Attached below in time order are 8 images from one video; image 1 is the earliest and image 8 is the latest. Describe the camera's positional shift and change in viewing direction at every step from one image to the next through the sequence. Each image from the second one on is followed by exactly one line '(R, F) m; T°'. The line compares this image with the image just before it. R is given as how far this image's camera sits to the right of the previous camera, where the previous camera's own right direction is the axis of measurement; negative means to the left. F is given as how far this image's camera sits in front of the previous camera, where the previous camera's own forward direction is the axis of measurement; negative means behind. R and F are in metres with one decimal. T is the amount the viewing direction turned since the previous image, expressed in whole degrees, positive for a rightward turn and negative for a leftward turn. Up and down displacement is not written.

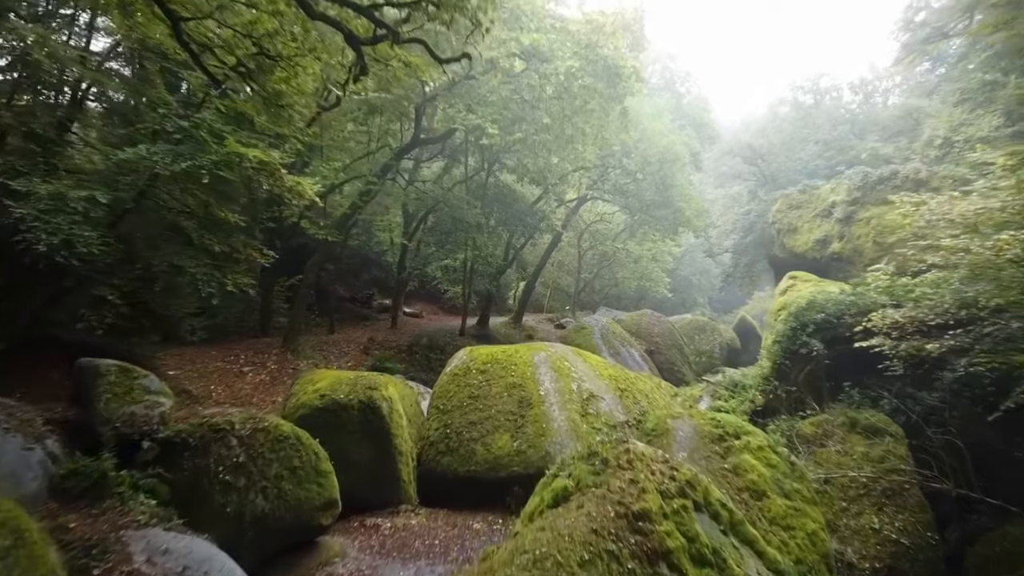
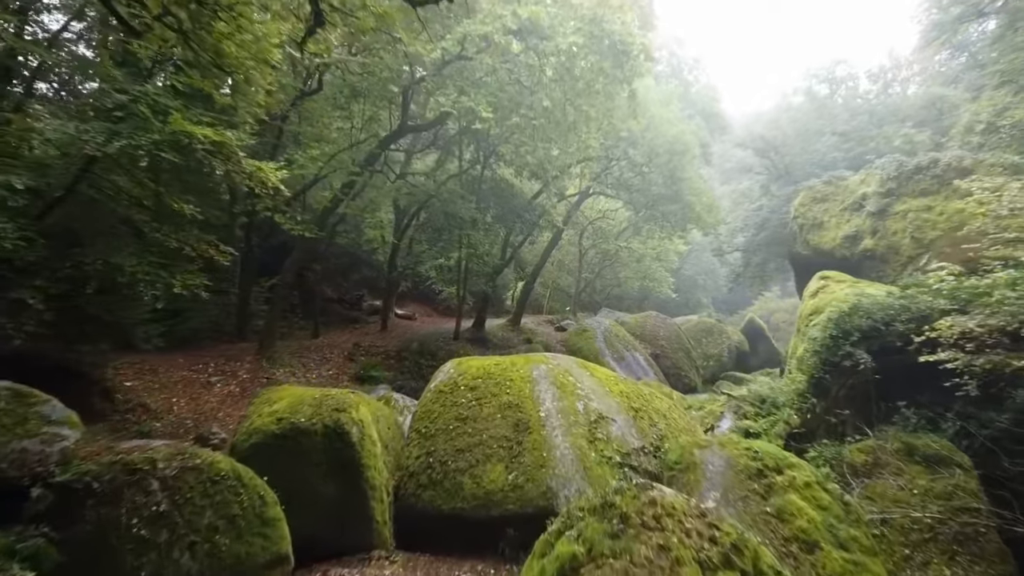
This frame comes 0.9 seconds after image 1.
(0.0, +1.0) m; 0°
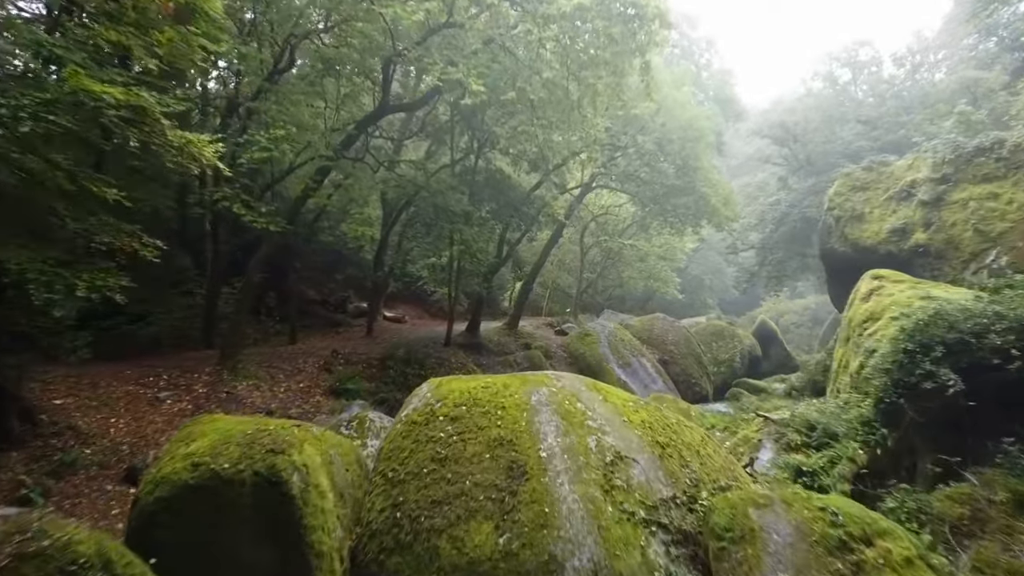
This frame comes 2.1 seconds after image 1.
(0.0, +1.3) m; 0°
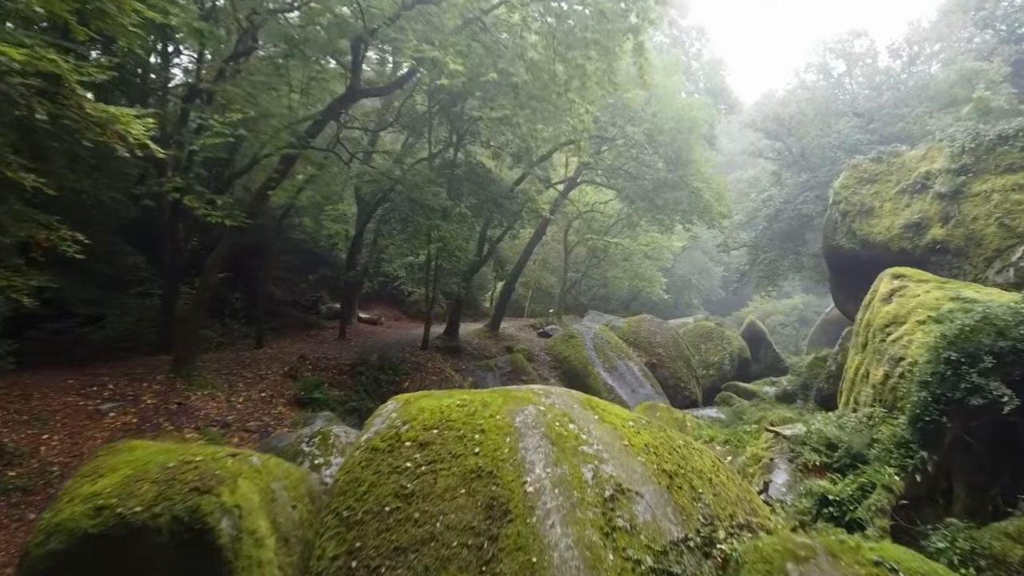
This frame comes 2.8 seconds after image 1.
(0.0, +0.8) m; +1°
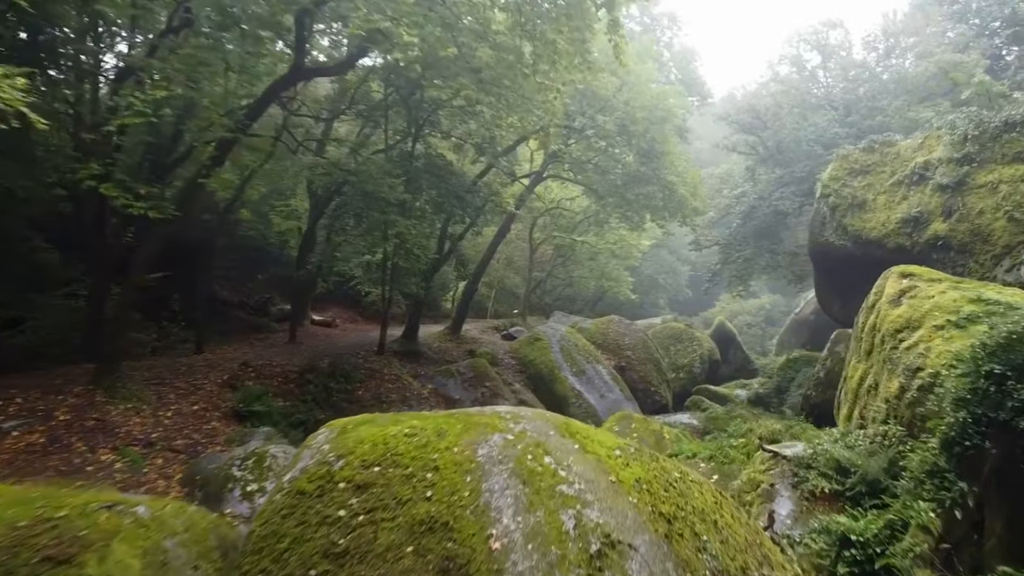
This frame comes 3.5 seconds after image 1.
(0.0, +0.8) m; +3°
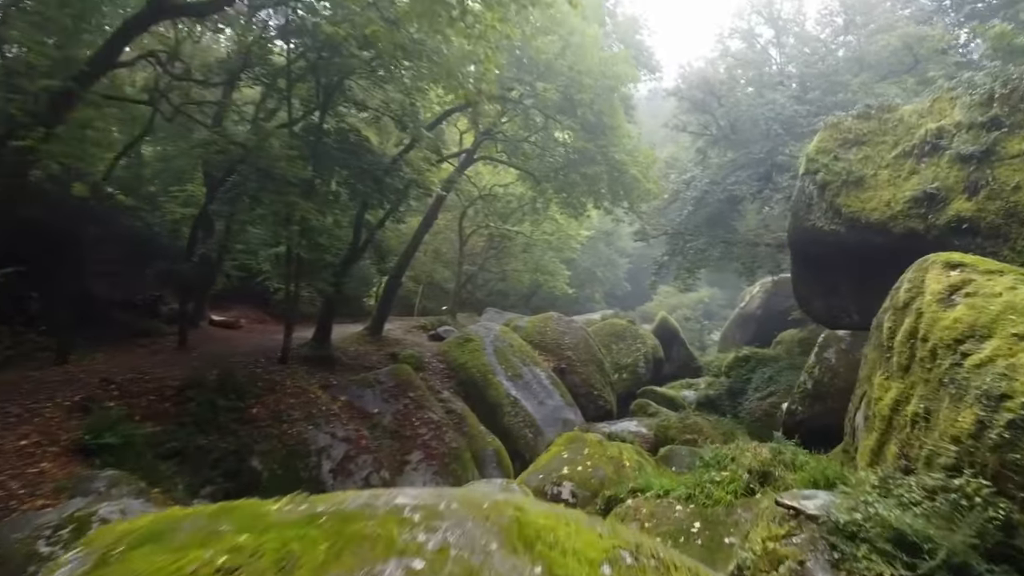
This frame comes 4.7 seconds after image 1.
(+0.1, +1.6) m; +5°
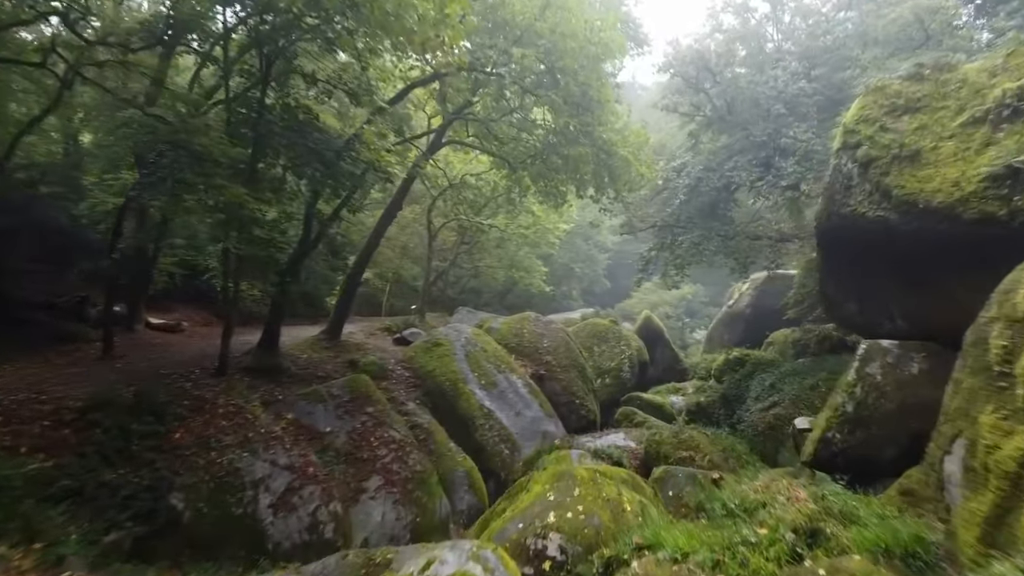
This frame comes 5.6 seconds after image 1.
(0.0, +1.3) m; +2°
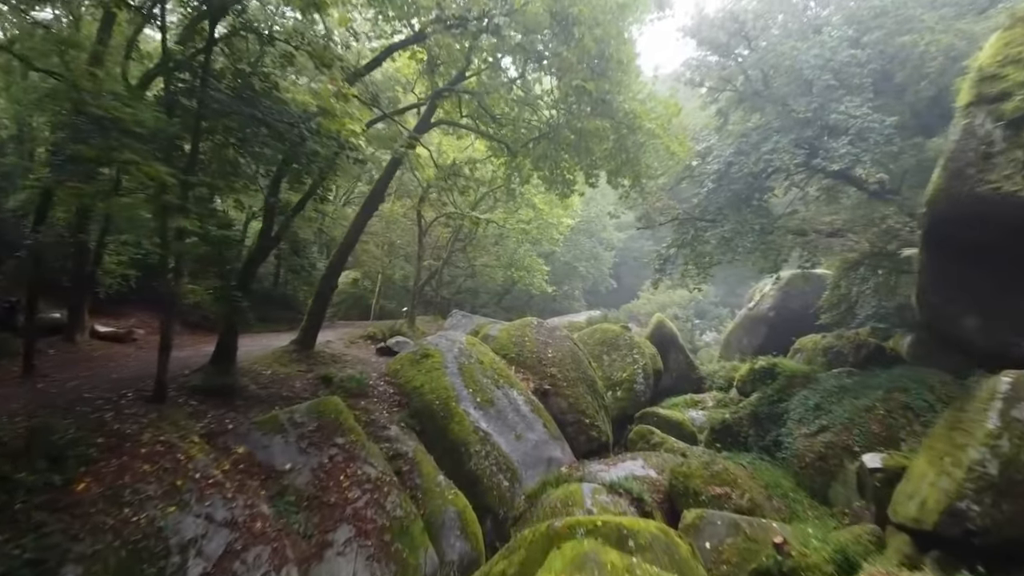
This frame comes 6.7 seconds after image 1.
(0.0, +1.6) m; 0°
